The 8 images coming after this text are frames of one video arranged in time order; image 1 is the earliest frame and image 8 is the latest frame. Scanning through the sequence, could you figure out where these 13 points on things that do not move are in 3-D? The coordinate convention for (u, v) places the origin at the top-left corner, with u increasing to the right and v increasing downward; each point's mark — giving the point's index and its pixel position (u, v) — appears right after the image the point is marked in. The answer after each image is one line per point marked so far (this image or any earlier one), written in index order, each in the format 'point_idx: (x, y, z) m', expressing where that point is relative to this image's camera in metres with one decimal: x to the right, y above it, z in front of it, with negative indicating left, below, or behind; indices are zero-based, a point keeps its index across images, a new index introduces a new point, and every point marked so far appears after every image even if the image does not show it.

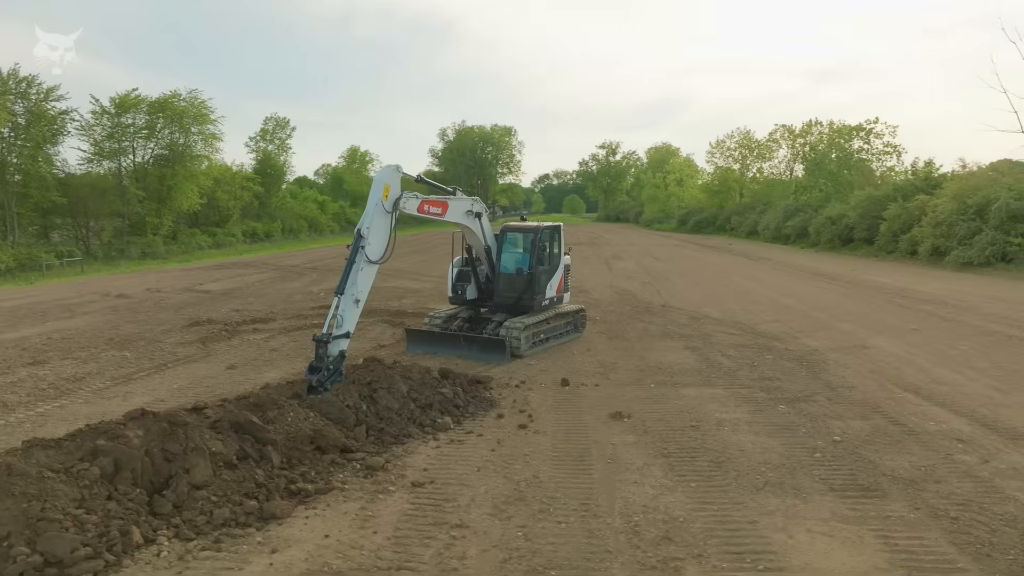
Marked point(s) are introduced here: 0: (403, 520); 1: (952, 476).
0: (-0.8, -1.7, +5.4) m
1: (+3.7, -1.6, +6.3) m
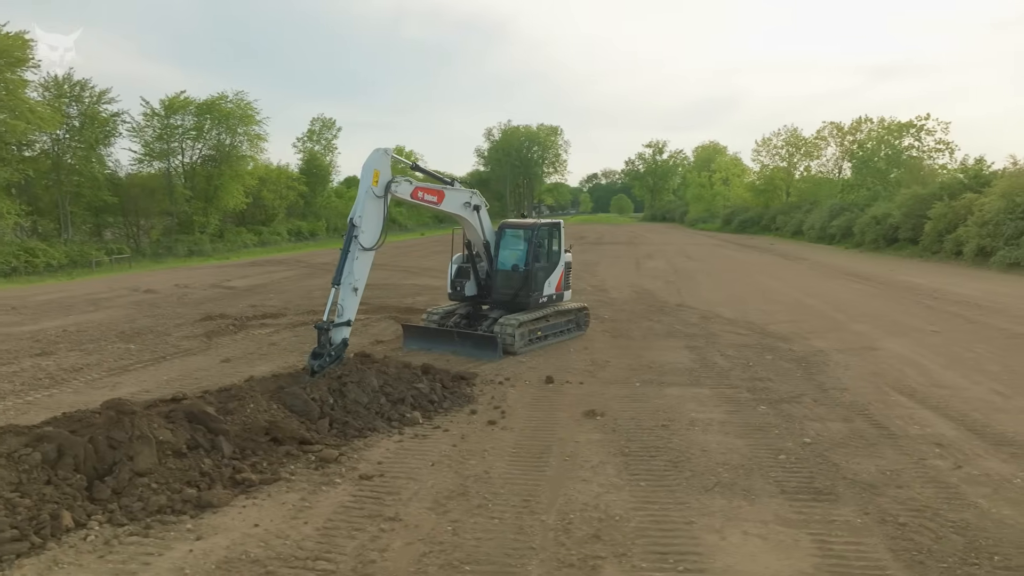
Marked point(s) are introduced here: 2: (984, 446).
0: (-1.3, -1.6, +5.4) m
1: (+3.3, -1.6, +6.1) m
2: (+4.4, -1.5, +7.0) m
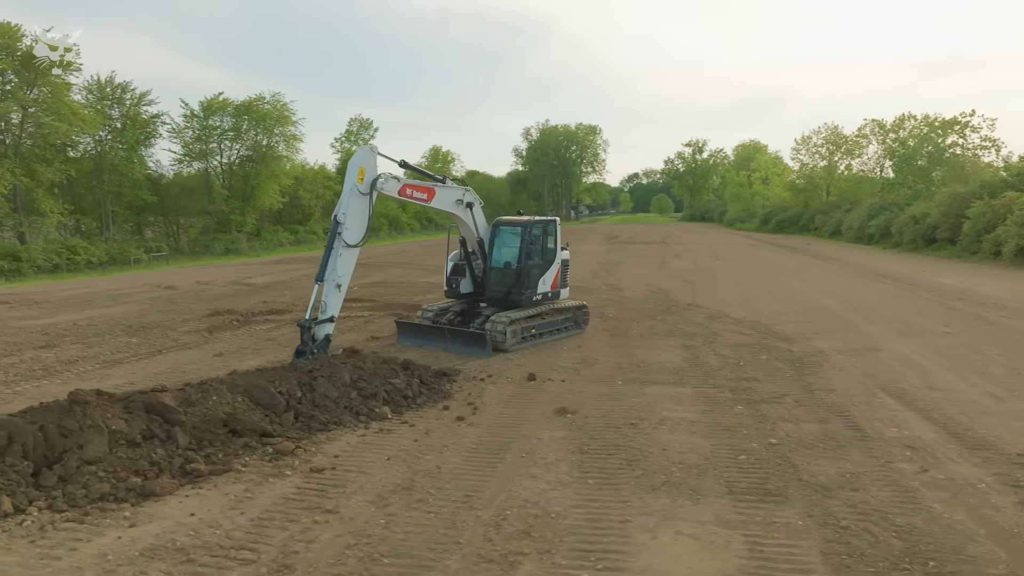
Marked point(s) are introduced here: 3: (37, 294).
0: (-1.7, -1.6, +5.5) m
1: (+2.8, -1.5, +5.9) m
2: (+4.0, -1.5, +6.8) m
3: (-12.2, -0.1, +19.4) m
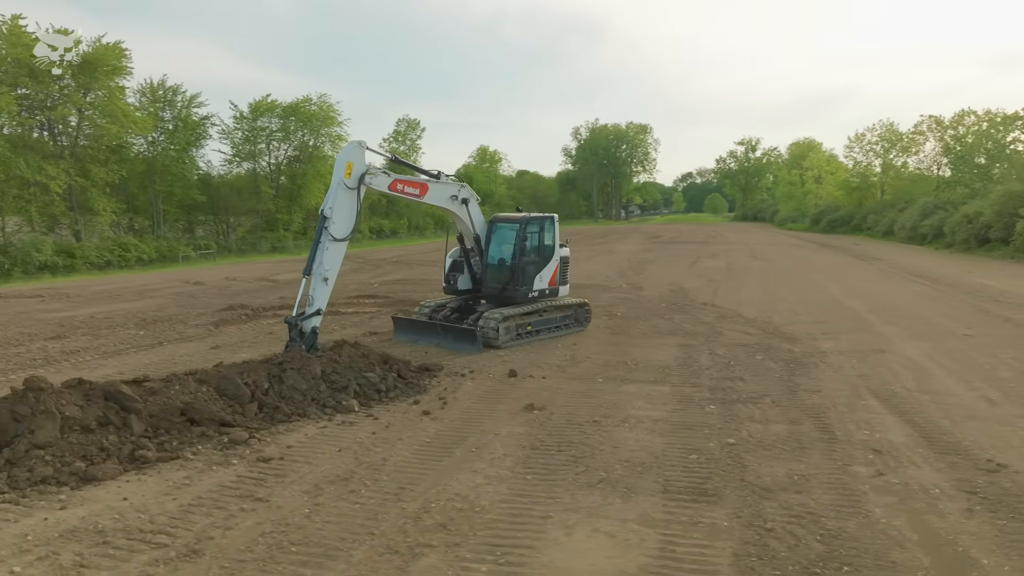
0: (-2.2, -1.5, +5.6) m
1: (+2.3, -1.5, +5.7) m
2: (+3.6, -1.4, +6.5) m
3: (-11.8, 0.0, +20.2) m
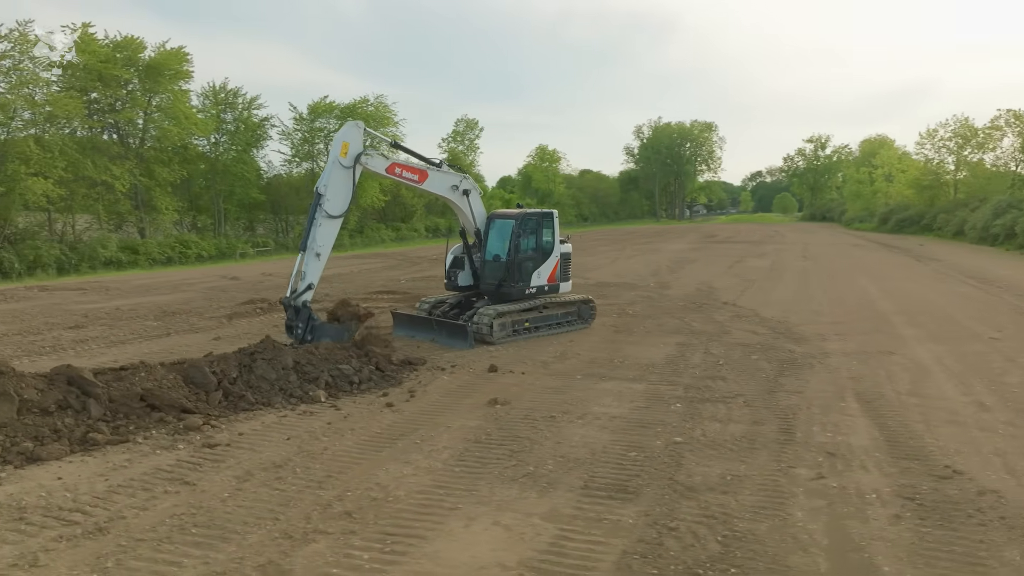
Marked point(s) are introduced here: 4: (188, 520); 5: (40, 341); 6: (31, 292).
0: (-2.8, -1.4, +5.8) m
1: (+1.7, -1.5, +5.5) m
2: (+3.0, -1.4, +6.2) m
3: (-11.1, +0.2, +21.1) m
4: (-2.1, -1.5, +4.9) m
5: (-6.9, -0.8, +11.0) m
6: (-11.6, -0.1, +18.2) m
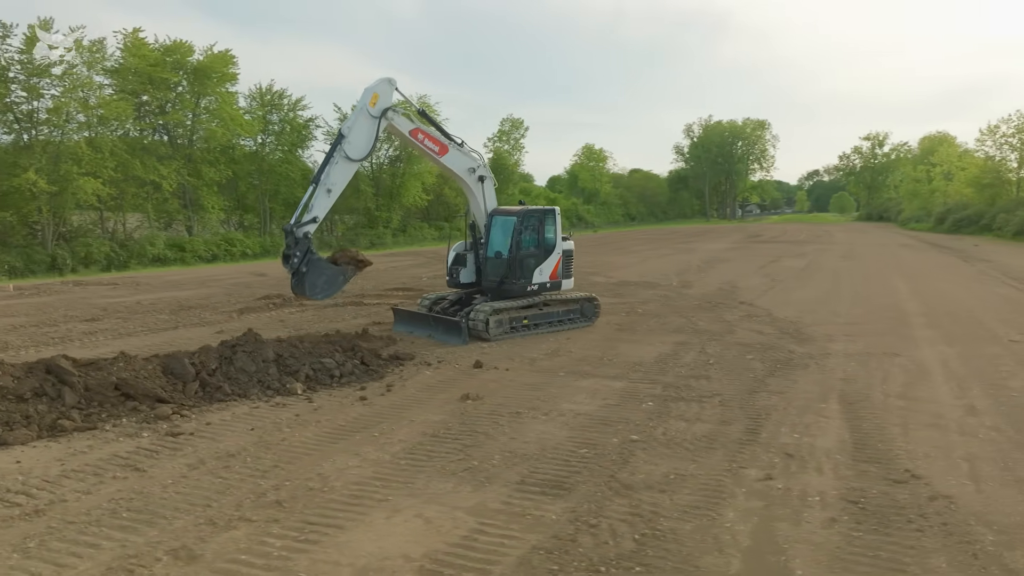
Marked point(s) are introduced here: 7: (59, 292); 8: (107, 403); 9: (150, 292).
0: (-3.3, -1.4, +6.0) m
1: (+1.3, -1.4, +5.4) m
2: (+2.6, -1.4, +6.0) m
3: (-10.5, +0.3, +21.8) m
4: (-2.6, -1.5, +5.1) m
5: (-7.0, -0.7, +11.5) m
6: (-11.2, 0.0, +18.9) m
7: (-10.6, -0.1, +17.6) m
8: (-3.8, -1.1, +7.1) m
9: (-8.8, -0.1, +18.3) m
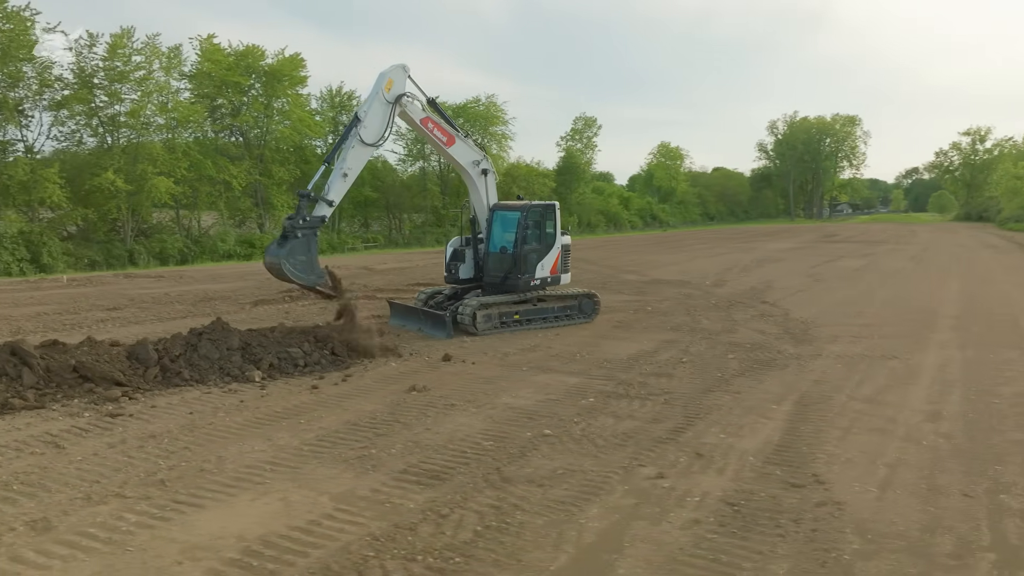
0: (-4.0, -1.2, +6.3) m
1: (+0.4, -1.4, +5.3) m
2: (+1.8, -1.3, +5.7) m
3: (-9.6, +0.5, +22.8) m
4: (-3.5, -1.4, +5.4) m
5: (-7.2, -0.5, +12.2) m
6: (-10.6, +0.2, +20.0) m
7: (-10.1, +0.1, +18.7) m
8: (-4.5, -1.0, +7.5) m
9: (-8.3, +0.1, +19.1) m
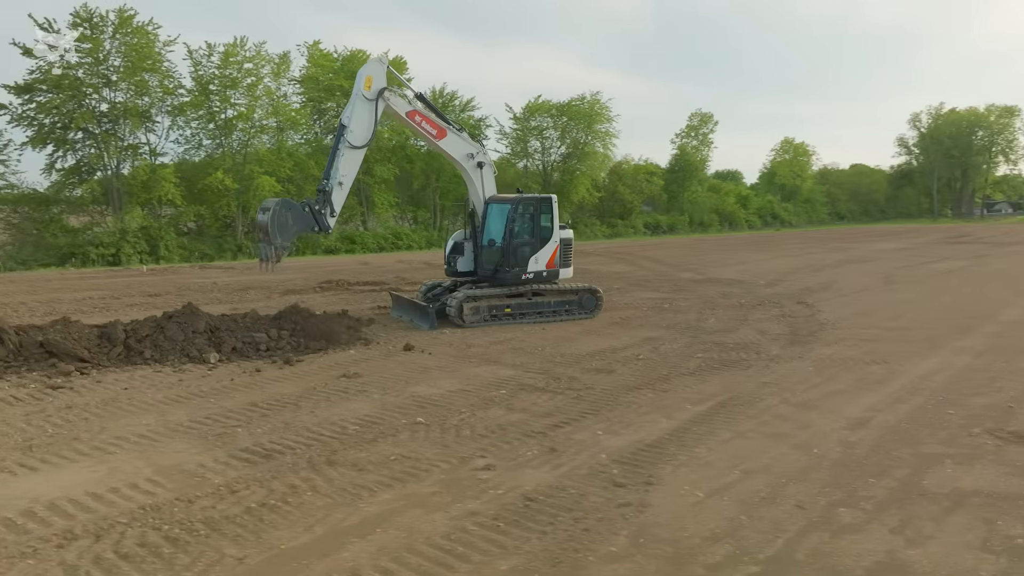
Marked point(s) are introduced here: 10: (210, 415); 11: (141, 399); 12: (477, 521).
0: (-5.0, -1.1, +7.0) m
1: (-0.8, -1.3, +5.3) m
2: (+0.6, -1.3, +5.5) m
3: (-7.9, +0.8, +24.1) m
4: (-4.7, -1.2, +6.0) m
5: (-7.2, -0.3, +13.3) m
6: (-9.3, +0.5, +21.6) m
7: (-9.0, +0.4, +20.2) m
8: (-5.3, -0.8, +8.2) m
9: (-7.2, +0.3, +20.3) m
10: (-2.6, -1.1, +6.6) m
11: (-3.6, -1.1, +7.3) m
12: (-0.2, -1.4, +4.4) m
